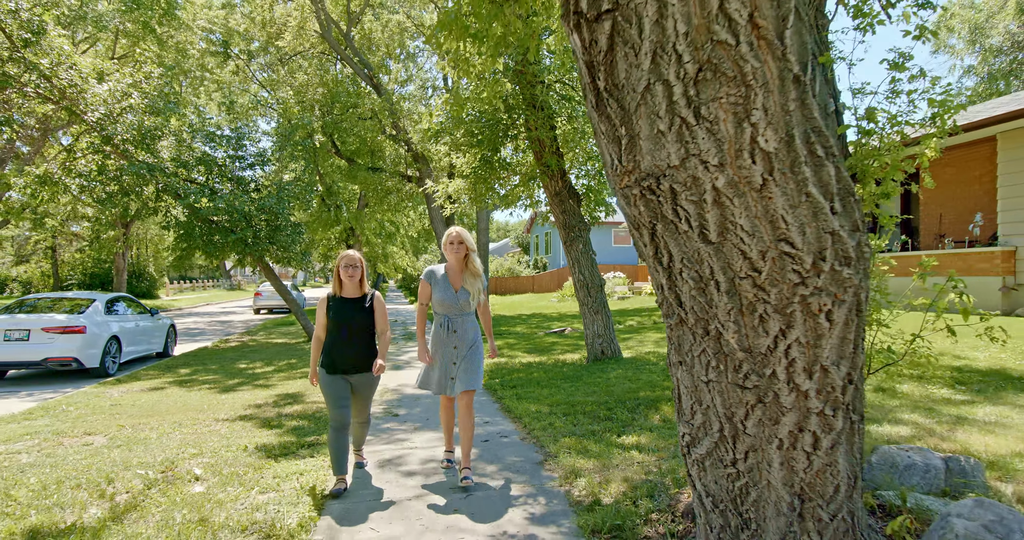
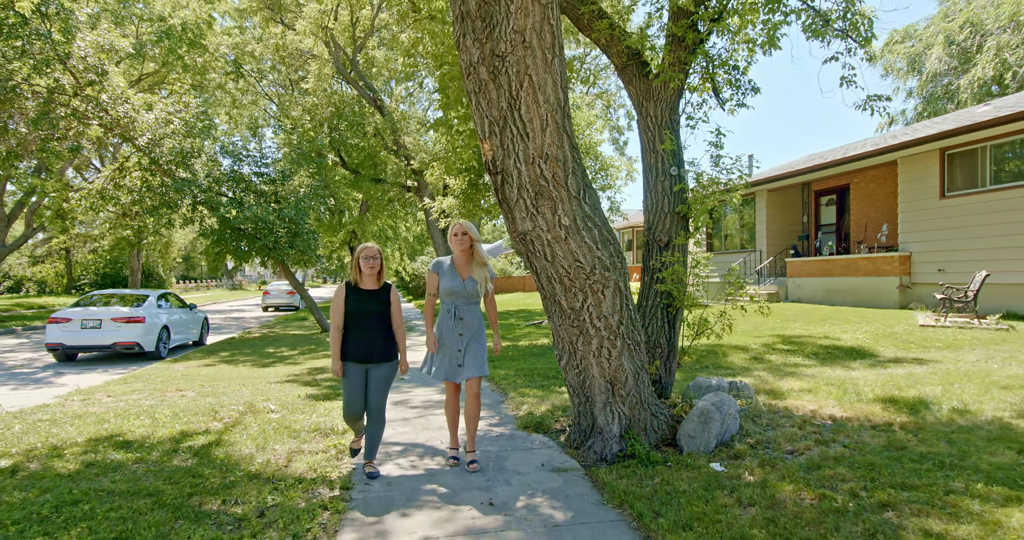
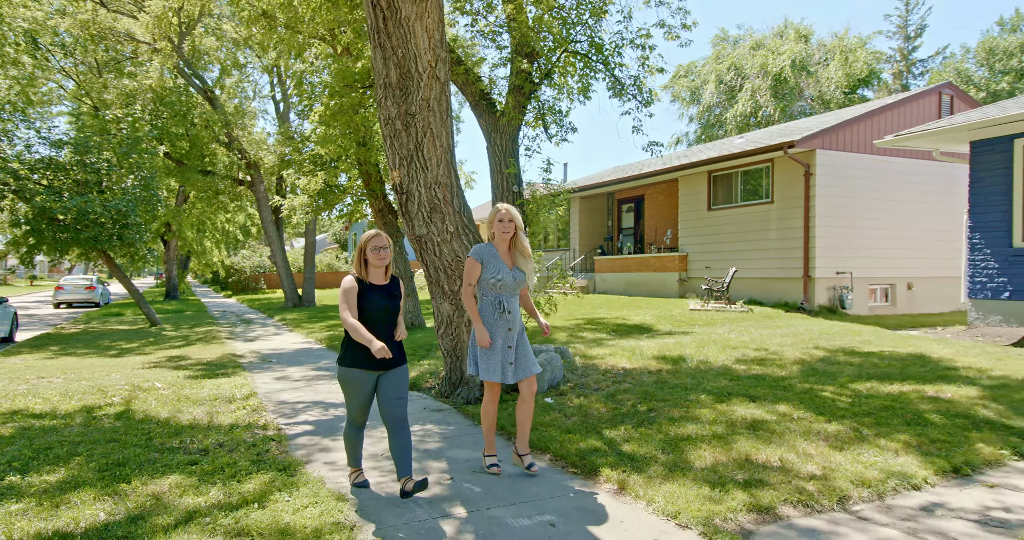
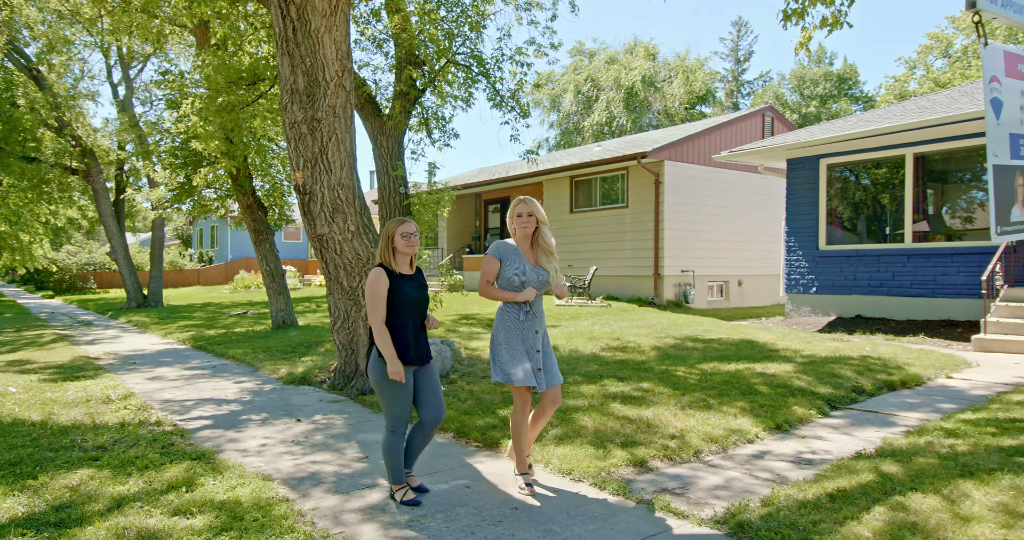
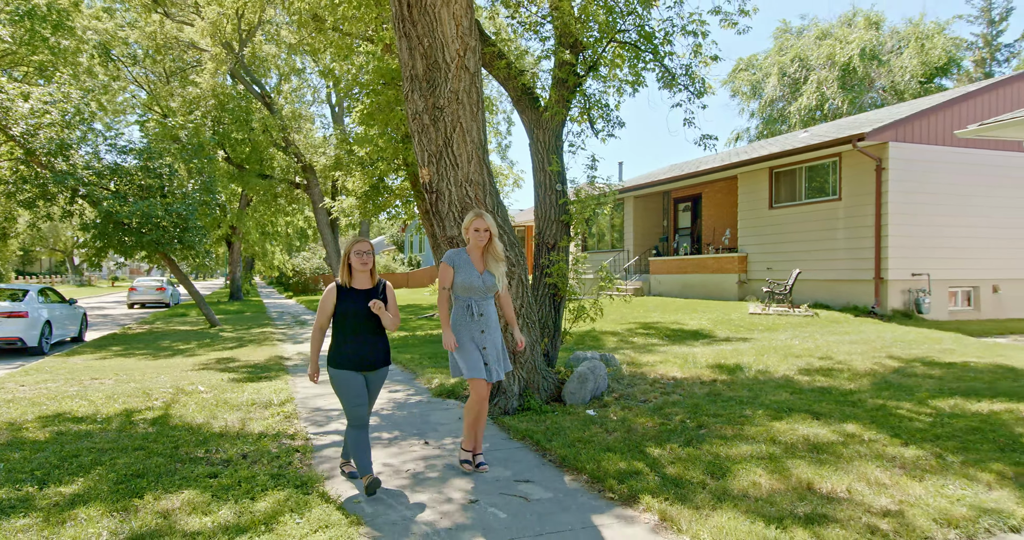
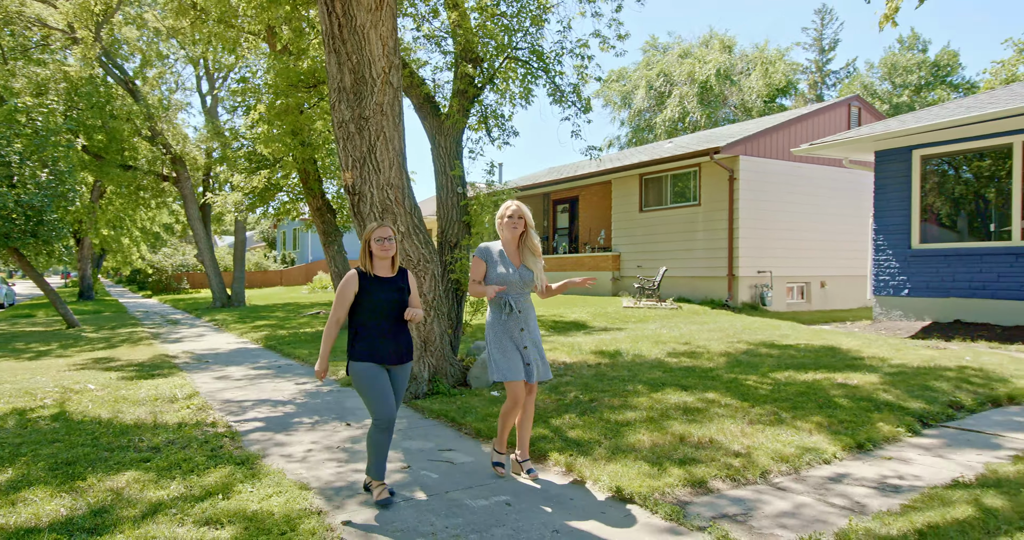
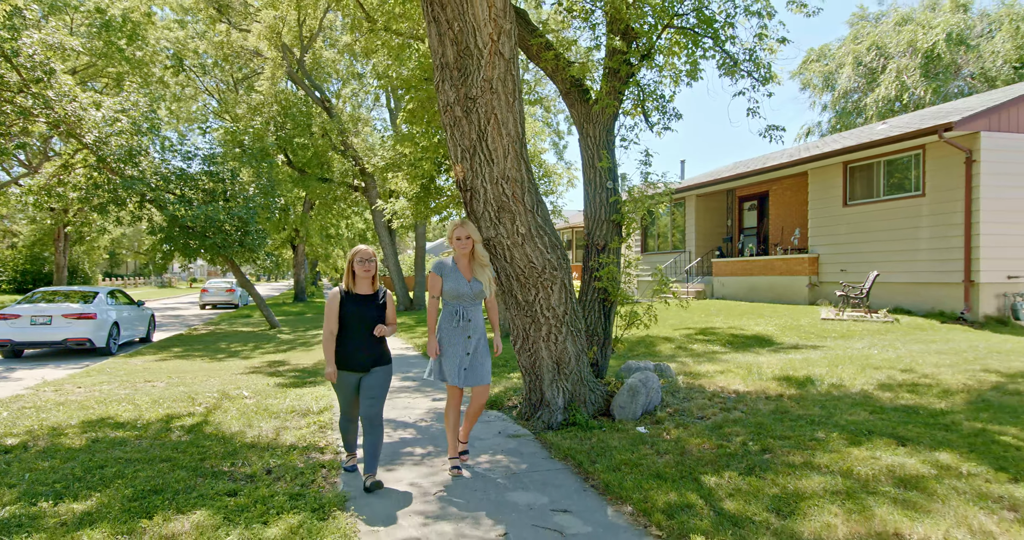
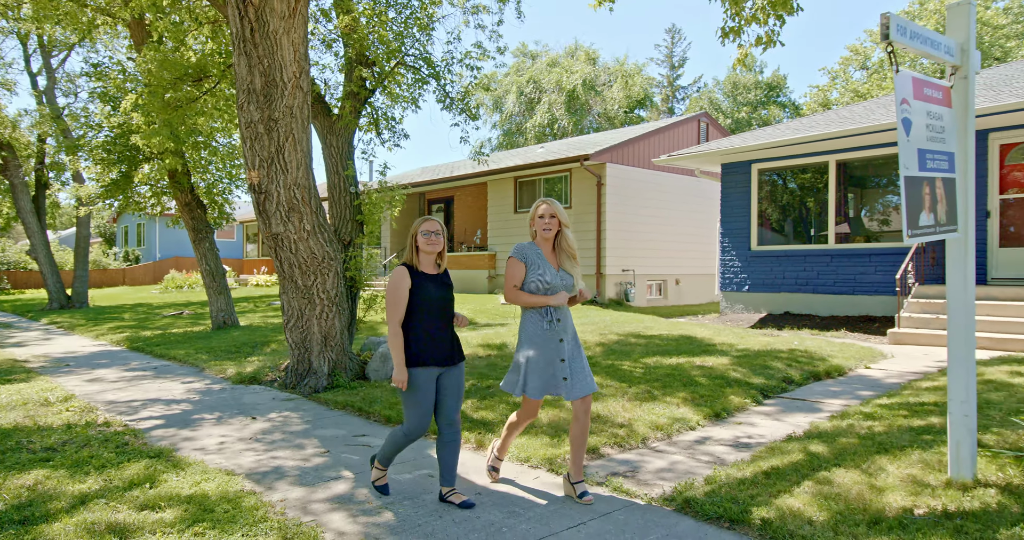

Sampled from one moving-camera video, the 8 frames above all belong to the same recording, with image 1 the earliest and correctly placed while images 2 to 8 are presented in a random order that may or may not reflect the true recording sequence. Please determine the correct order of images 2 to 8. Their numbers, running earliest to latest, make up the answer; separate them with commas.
2, 7, 5, 3, 6, 4, 8
